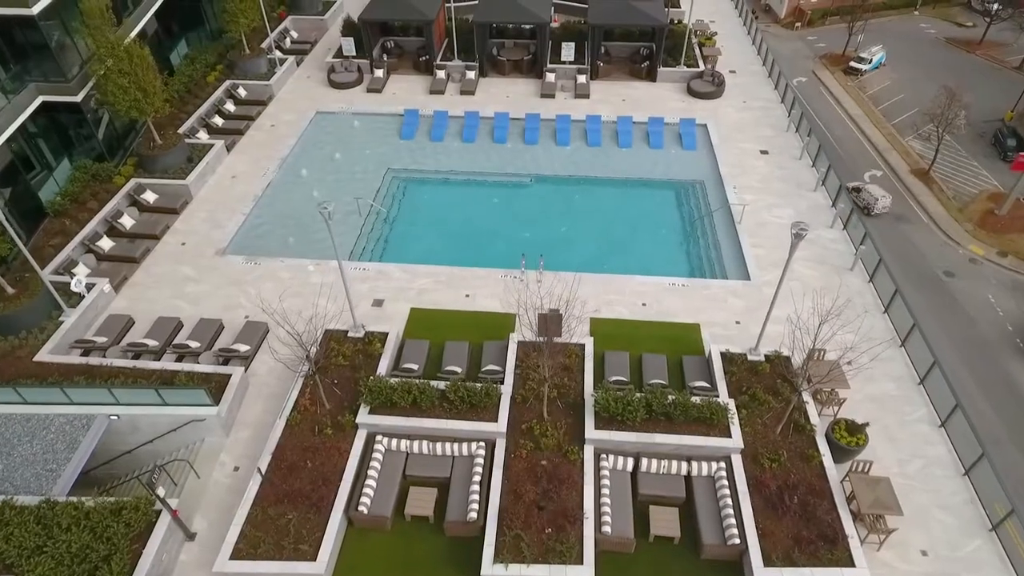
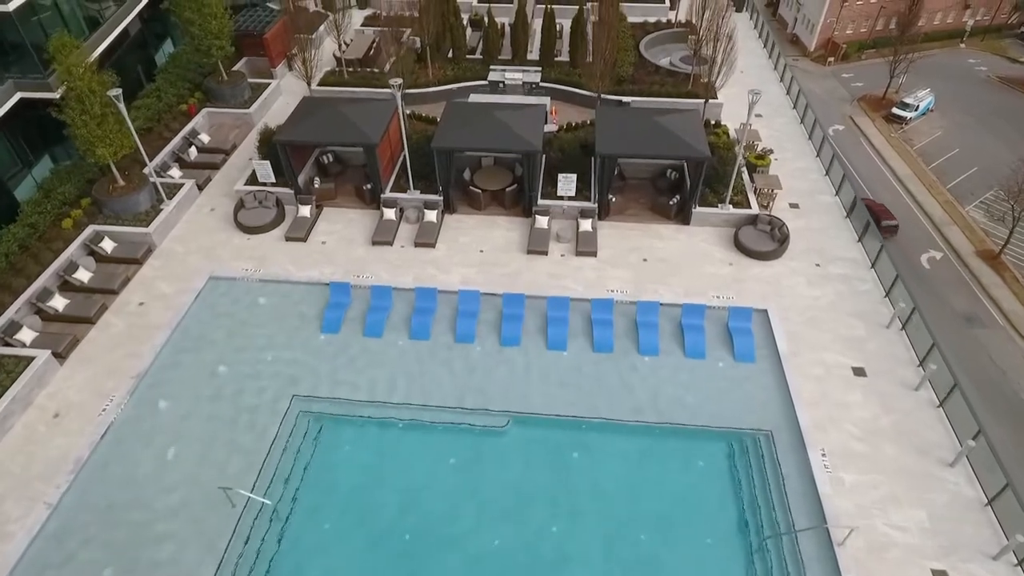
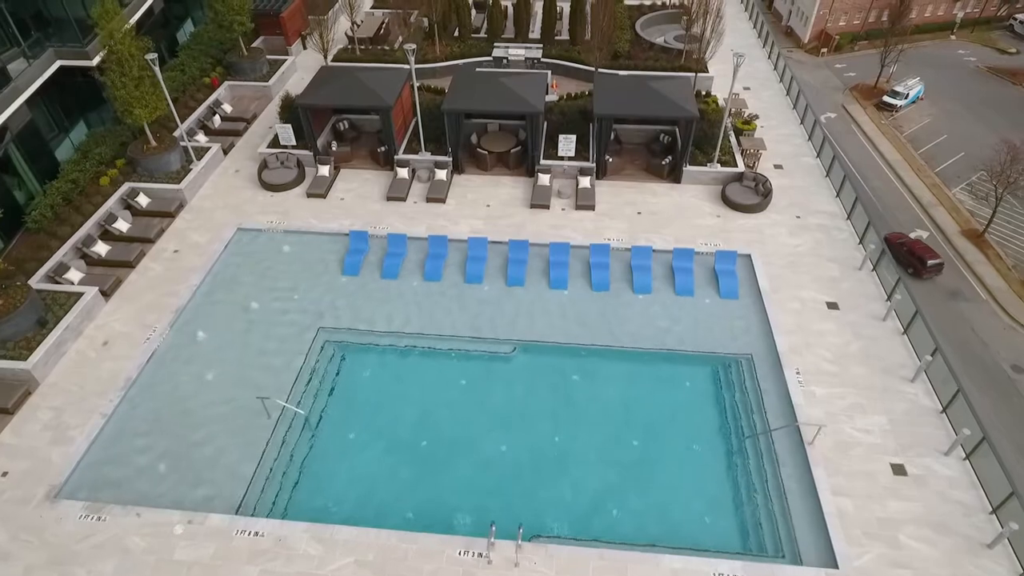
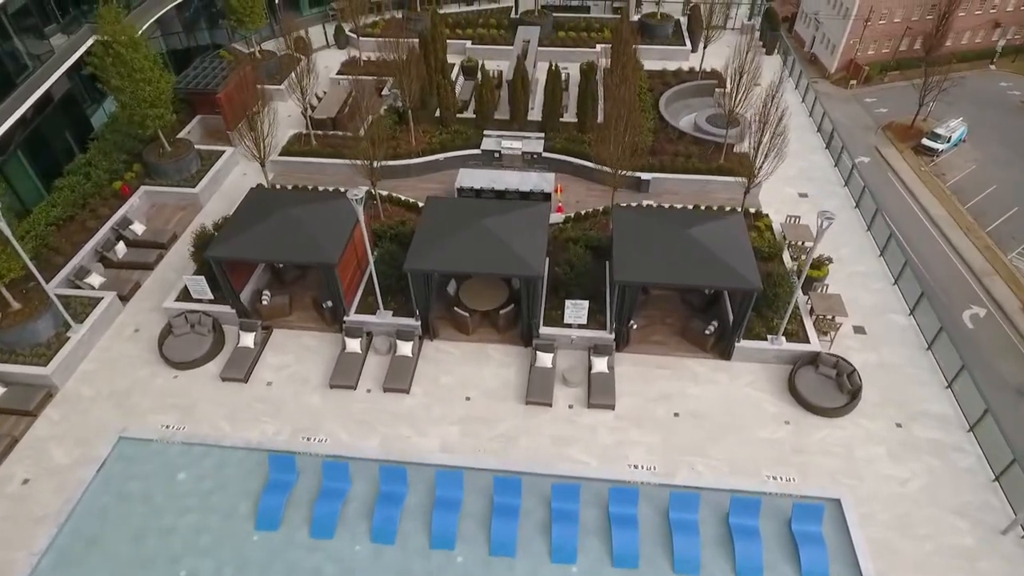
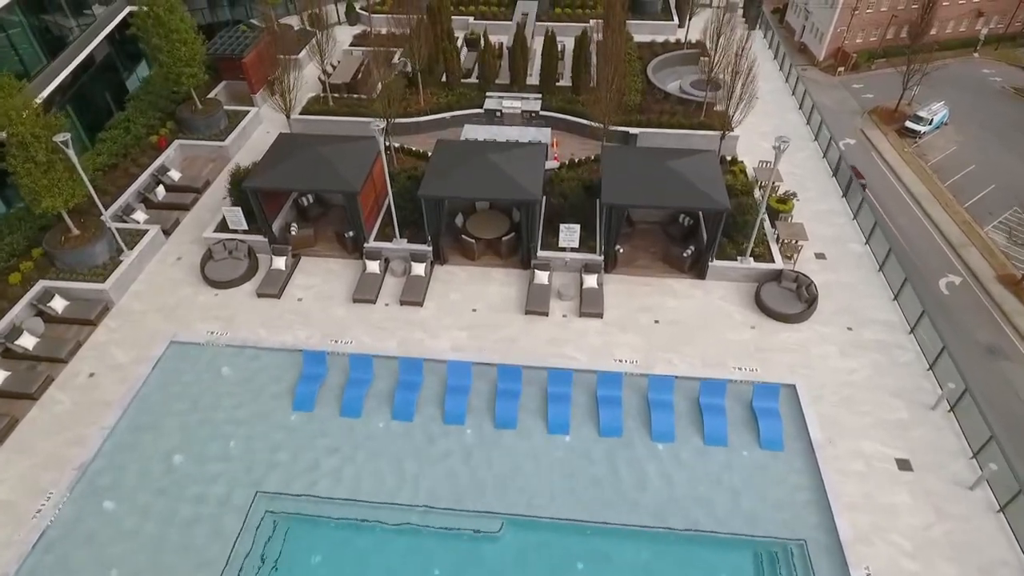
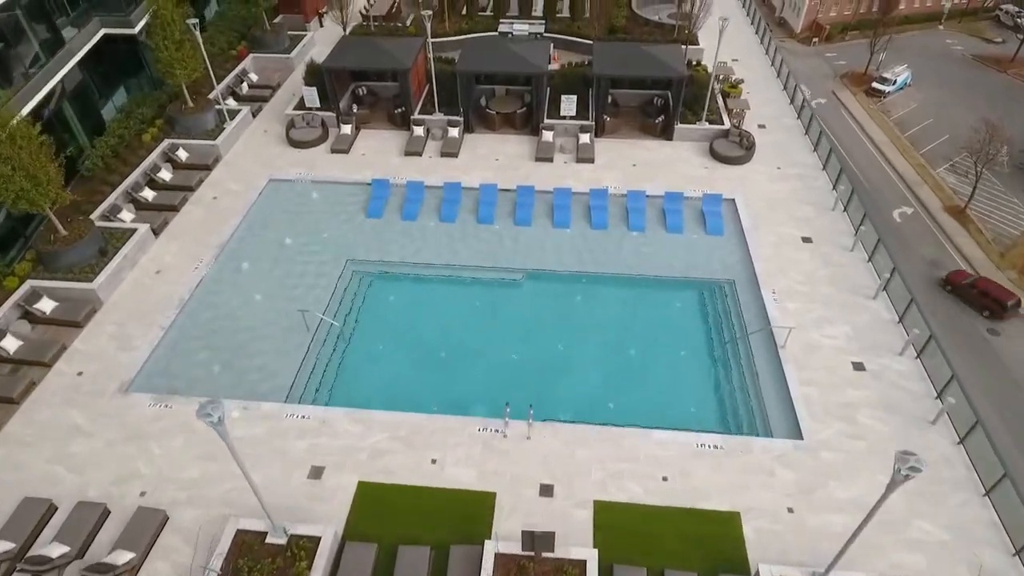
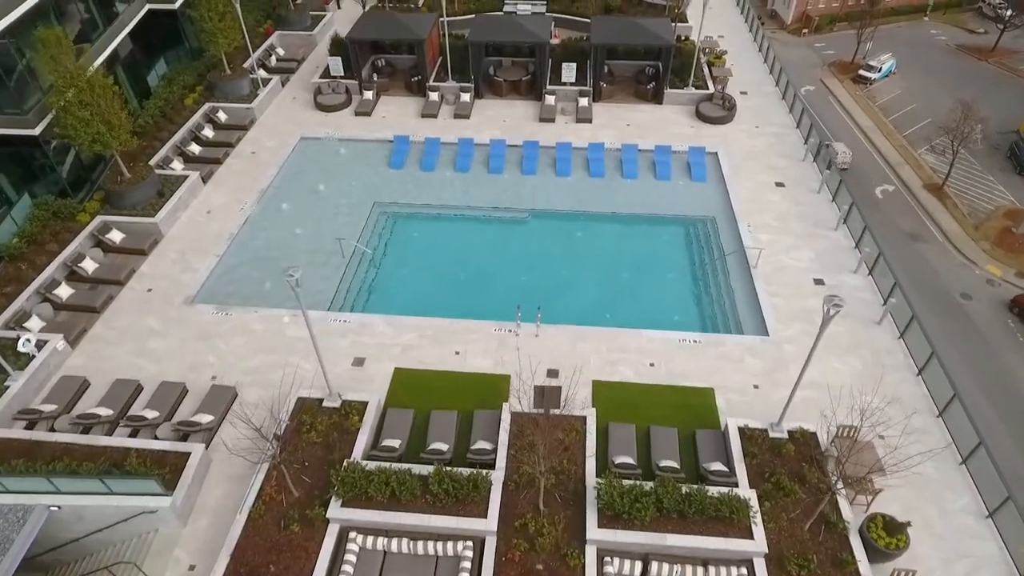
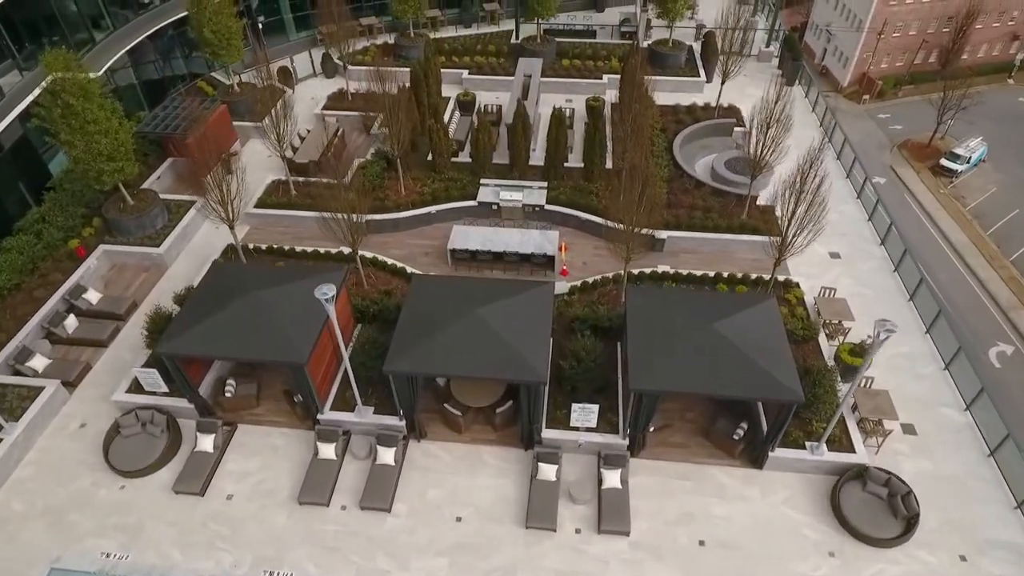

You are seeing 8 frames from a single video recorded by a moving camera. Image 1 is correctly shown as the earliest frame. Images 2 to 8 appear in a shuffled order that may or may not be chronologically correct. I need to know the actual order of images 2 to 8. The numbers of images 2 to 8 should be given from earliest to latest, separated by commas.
7, 6, 3, 2, 5, 4, 8
